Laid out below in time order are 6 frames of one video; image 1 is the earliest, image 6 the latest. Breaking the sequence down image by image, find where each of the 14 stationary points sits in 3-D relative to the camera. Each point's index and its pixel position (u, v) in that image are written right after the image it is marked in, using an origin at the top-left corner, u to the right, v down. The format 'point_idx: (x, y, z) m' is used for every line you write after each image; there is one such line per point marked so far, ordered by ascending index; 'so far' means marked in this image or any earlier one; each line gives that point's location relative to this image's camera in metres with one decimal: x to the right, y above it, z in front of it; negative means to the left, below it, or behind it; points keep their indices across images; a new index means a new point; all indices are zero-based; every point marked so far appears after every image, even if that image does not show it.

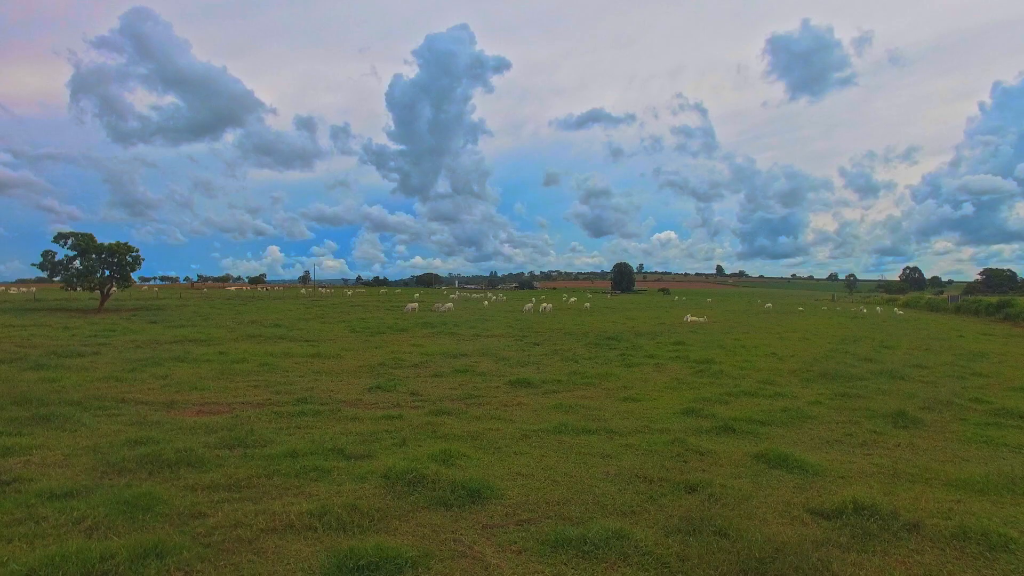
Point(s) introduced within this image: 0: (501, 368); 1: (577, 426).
0: (-0.3, -2.3, +17.8) m
1: (+1.1, -2.2, +10.2) m
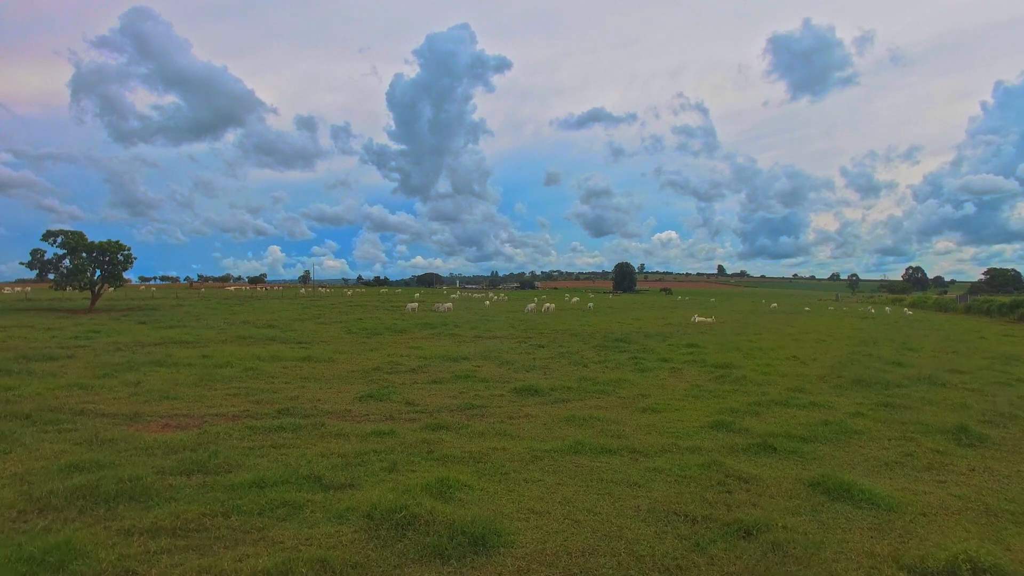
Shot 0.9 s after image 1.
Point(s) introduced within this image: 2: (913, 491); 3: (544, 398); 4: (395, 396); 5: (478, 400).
0: (-0.2, -2.2, +16.5) m
1: (+1.2, -2.2, +8.9) m
2: (+4.3, -2.1, +6.8) m
3: (+0.7, -2.3, +13.2) m
4: (-2.4, -2.2, +13.0) m
5: (-0.7, -2.3, +12.8) m
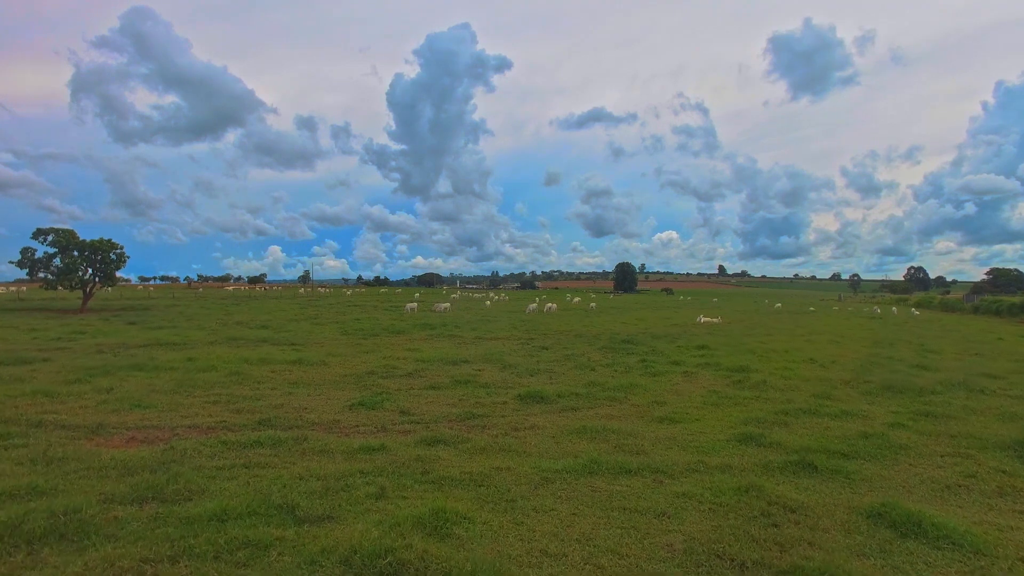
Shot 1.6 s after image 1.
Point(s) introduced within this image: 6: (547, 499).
0: (-0.1, -2.2, +15.4) m
1: (+1.2, -2.1, +7.8) m
2: (+4.3, -2.1, +5.7) m
3: (+0.7, -2.3, +12.2) m
4: (-2.3, -2.2, +12.0) m
5: (-0.6, -2.2, +11.8) m
6: (+0.4, -2.1, +6.5) m
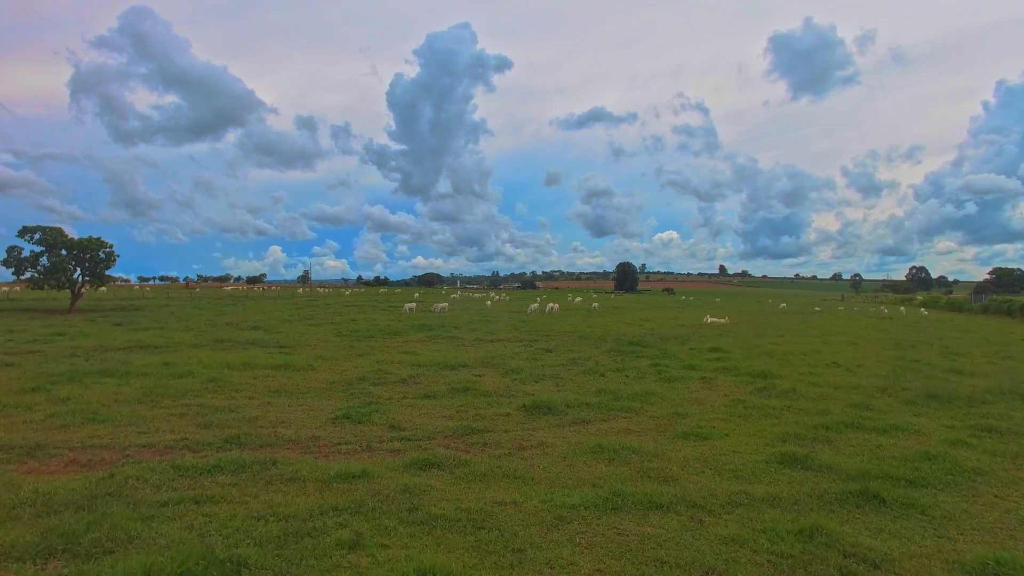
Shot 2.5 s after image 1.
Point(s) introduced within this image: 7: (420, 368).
0: (-0.1, -2.2, +14.1) m
1: (+1.3, -2.1, +6.5) m
2: (+4.4, -2.1, +4.4) m
3: (+0.8, -2.2, +10.9) m
4: (-2.2, -2.2, +10.7) m
5: (-0.5, -2.2, +10.5) m
6: (+0.4, -2.1, +5.2) m
7: (-2.4, -2.1, +16.9) m
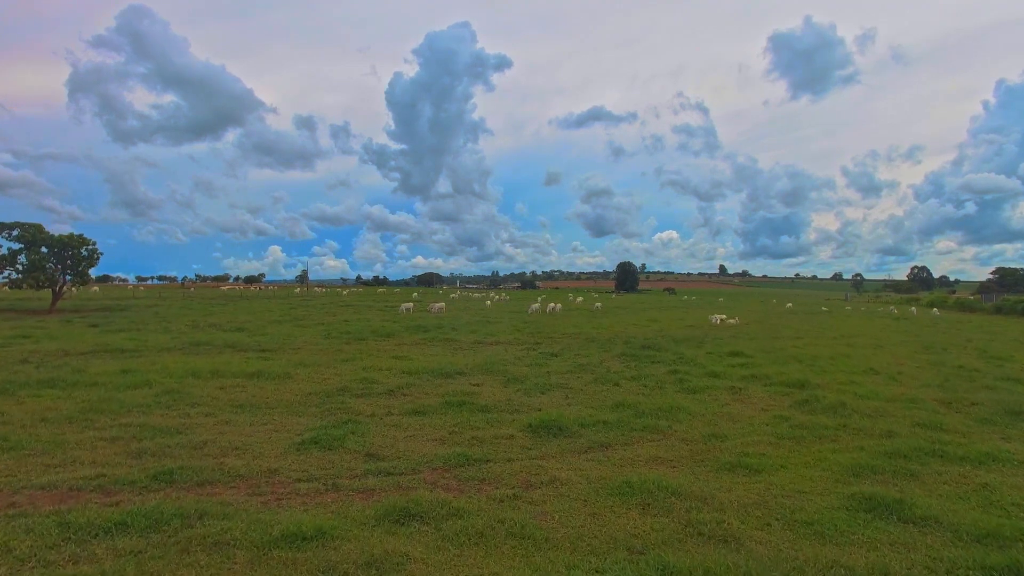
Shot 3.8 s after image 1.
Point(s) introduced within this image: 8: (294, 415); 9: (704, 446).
0: (0.0, -2.1, +12.3) m
1: (+1.4, -2.1, +4.7) m
2: (+4.4, -2.0, +2.6) m
3: (+0.9, -2.2, +9.0) m
4: (-2.2, -2.1, +8.8) m
5: (-0.5, -2.2, +8.6) m
6: (+0.5, -2.0, +3.3) m
7: (-2.4, -2.1, +15.1) m
8: (-3.7, -2.1, +10.9) m
9: (+2.7, -2.2, +8.9) m
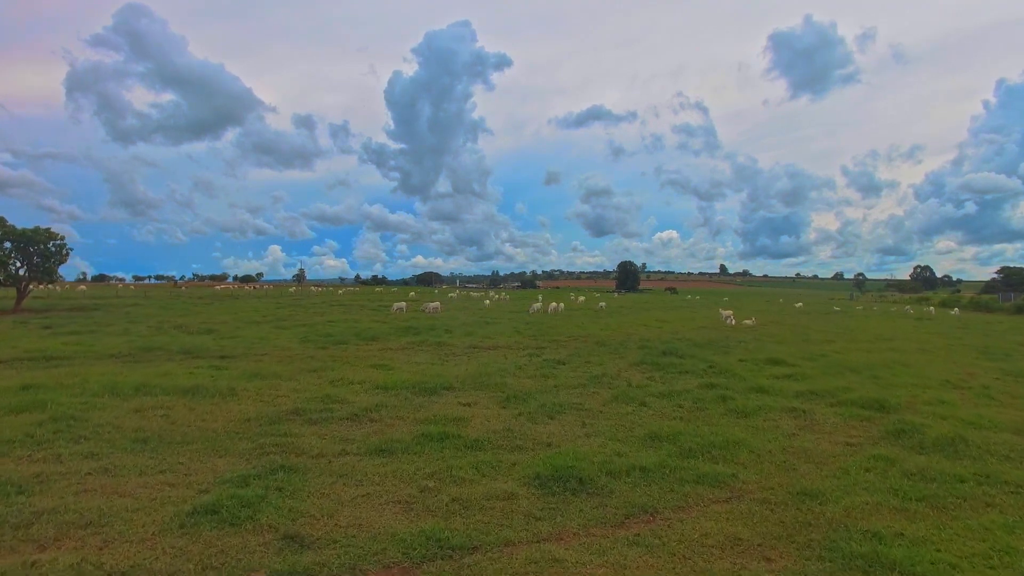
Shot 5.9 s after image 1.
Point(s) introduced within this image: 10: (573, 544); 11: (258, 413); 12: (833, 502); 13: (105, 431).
0: (0.0, -2.0, +9.3) m
1: (+1.4, -2.0, +1.7) m
2: (+4.5, -1.9, -0.4) m
3: (+0.9, -2.1, +6.1) m
4: (-2.2, -2.0, +5.8) m
5: (-0.5, -2.1, +5.7) m
6: (+0.5, -2.0, +0.3) m
7: (-2.4, -2.0, +12.1) m
8: (-3.7, -2.0, +7.9) m
9: (+2.7, -2.1, +6.0) m
10: (+0.5, -2.1, +5.3) m
11: (-4.1, -2.0, +10.4) m
12: (+3.2, -2.1, +6.3) m
13: (-5.6, -2.0, +8.8) m
